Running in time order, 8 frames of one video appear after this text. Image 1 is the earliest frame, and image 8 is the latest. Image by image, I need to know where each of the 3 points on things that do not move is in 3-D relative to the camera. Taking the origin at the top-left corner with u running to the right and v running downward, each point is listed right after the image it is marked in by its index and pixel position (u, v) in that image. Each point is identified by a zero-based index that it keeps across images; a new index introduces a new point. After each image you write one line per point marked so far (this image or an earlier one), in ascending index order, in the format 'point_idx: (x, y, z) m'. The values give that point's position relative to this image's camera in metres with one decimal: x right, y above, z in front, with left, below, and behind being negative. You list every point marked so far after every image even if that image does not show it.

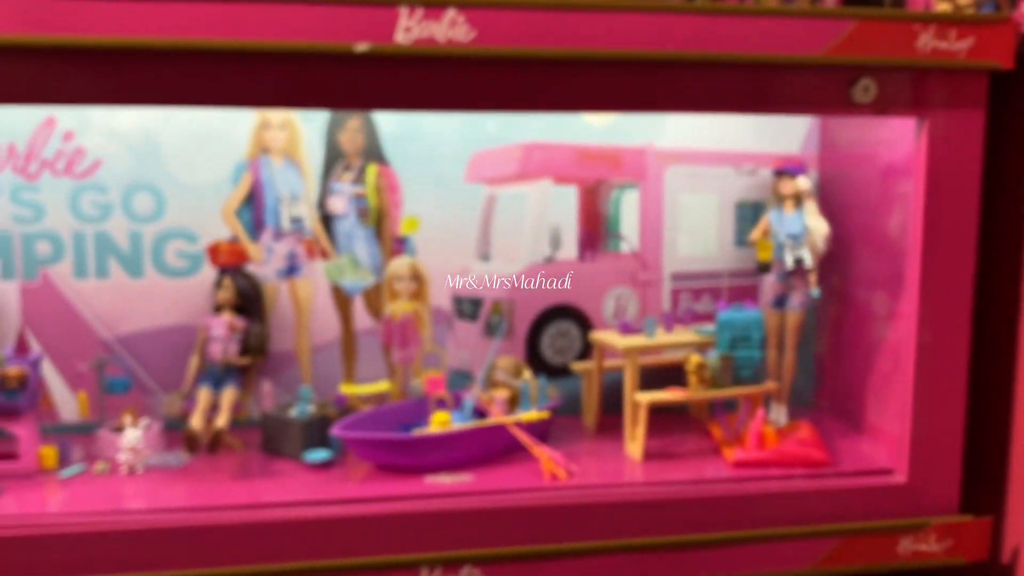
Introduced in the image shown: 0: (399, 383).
0: (-0.4, -0.3, +3.0) m
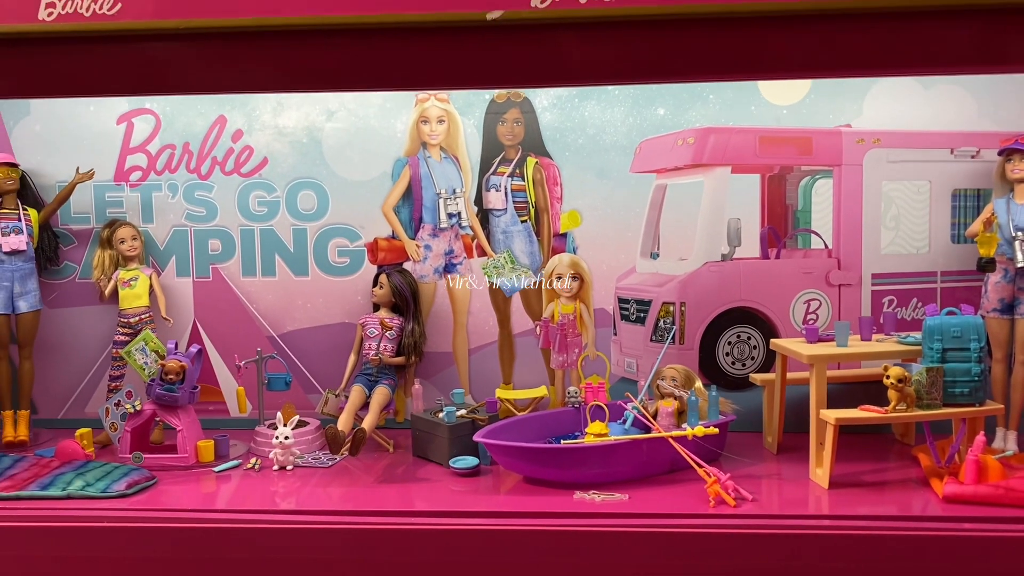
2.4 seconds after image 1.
0: (+0.1, -0.3, +2.8) m
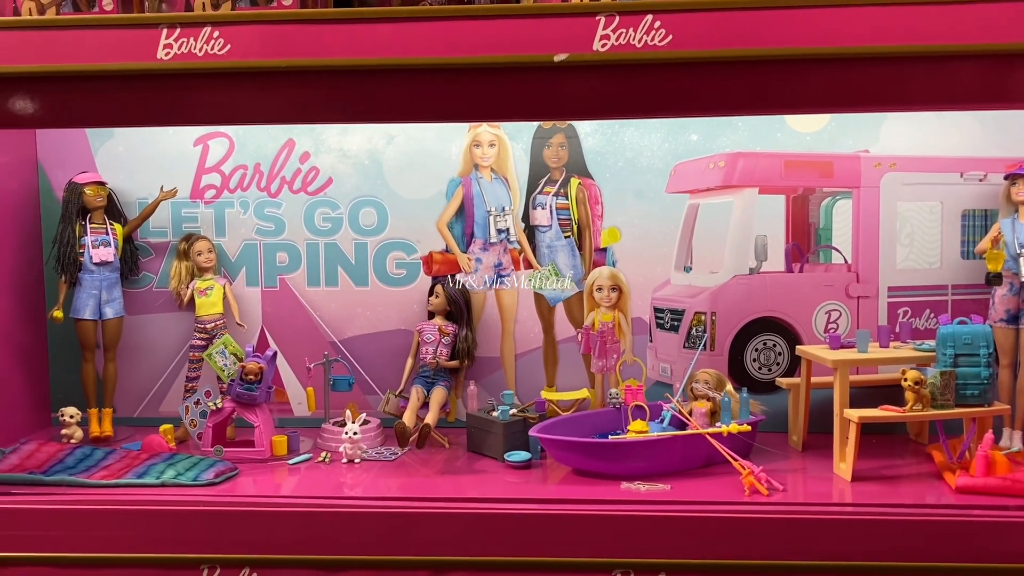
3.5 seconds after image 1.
0: (+0.3, -0.4, +3.0) m
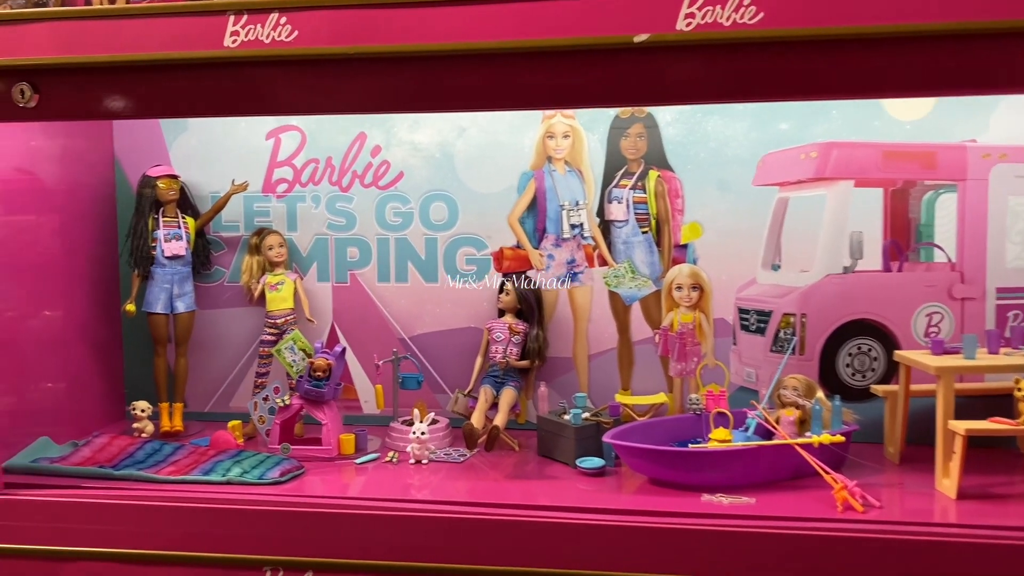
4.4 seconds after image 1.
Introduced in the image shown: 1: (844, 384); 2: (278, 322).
0: (+0.5, -0.4, +2.9) m
1: (+1.1, -0.3, +2.8) m
2: (-0.8, -0.1, +3.0) m
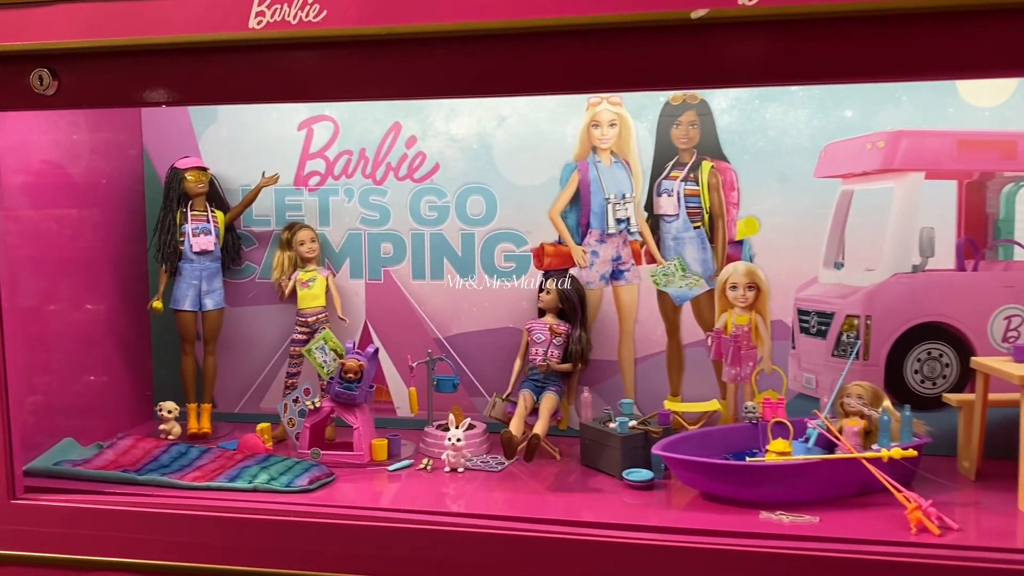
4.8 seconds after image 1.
0: (+0.7, -0.4, +2.7) m
1: (+1.2, -0.3, +2.6) m
2: (-0.7, -0.1, +2.9) m
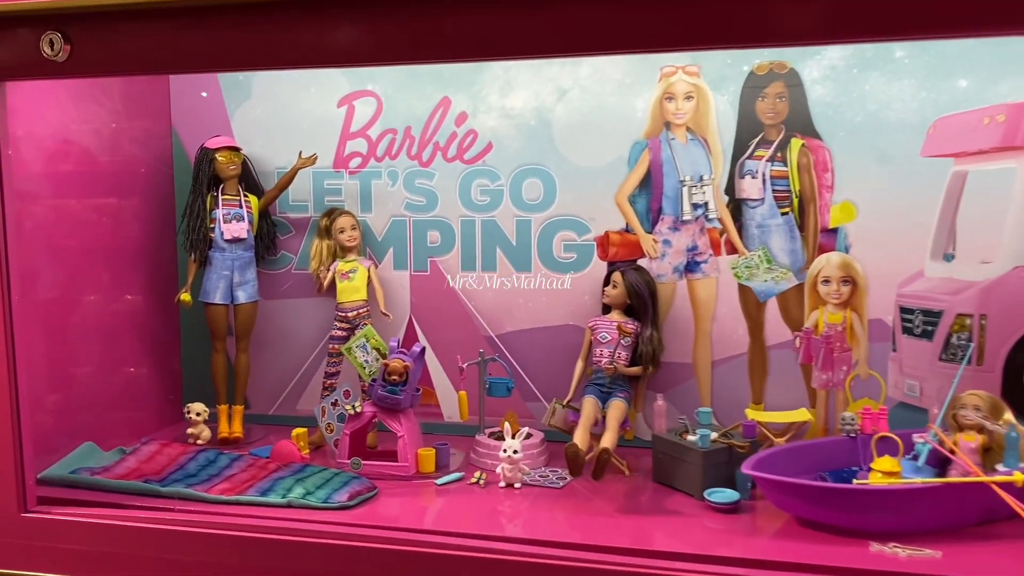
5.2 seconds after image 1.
0: (+0.8, -0.3, +2.4) m
1: (+1.4, -0.3, +2.3) m
2: (-0.5, -0.1, +2.6) m
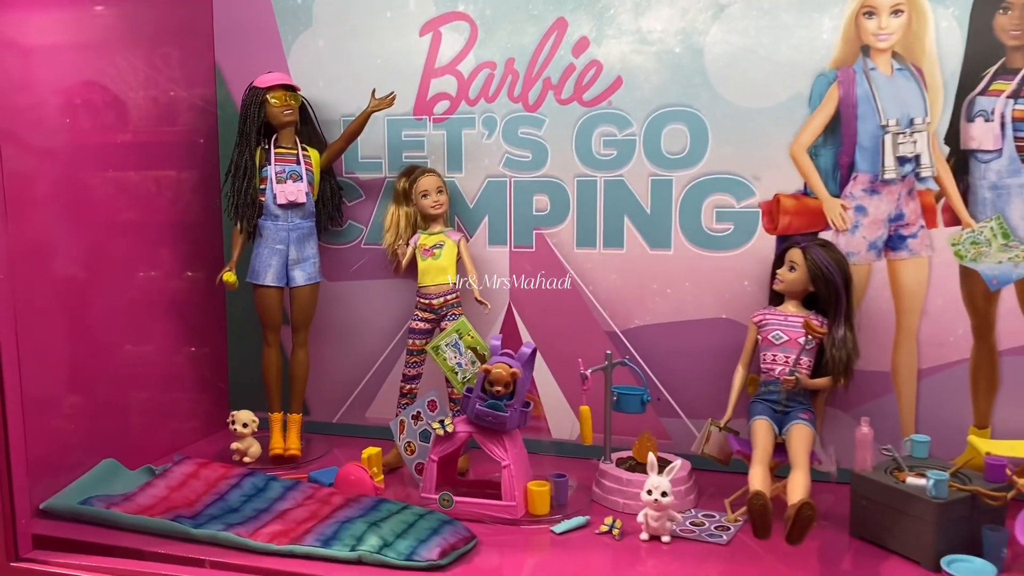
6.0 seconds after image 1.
0: (+1.1, -0.3, +1.7) m
1: (+1.6, -0.3, +1.6) m
2: (-0.2, 0.0, +2.1) m
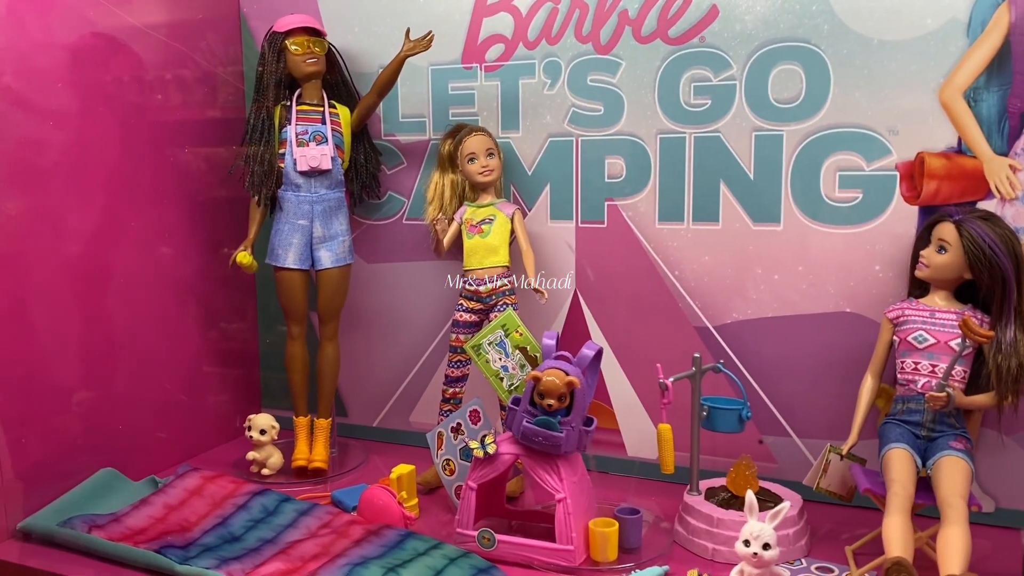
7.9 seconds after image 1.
0: (+1.2, -0.3, +1.2) m
1: (+1.7, -0.3, +1.0) m
2: (-0.1, 0.0, +1.7) m
